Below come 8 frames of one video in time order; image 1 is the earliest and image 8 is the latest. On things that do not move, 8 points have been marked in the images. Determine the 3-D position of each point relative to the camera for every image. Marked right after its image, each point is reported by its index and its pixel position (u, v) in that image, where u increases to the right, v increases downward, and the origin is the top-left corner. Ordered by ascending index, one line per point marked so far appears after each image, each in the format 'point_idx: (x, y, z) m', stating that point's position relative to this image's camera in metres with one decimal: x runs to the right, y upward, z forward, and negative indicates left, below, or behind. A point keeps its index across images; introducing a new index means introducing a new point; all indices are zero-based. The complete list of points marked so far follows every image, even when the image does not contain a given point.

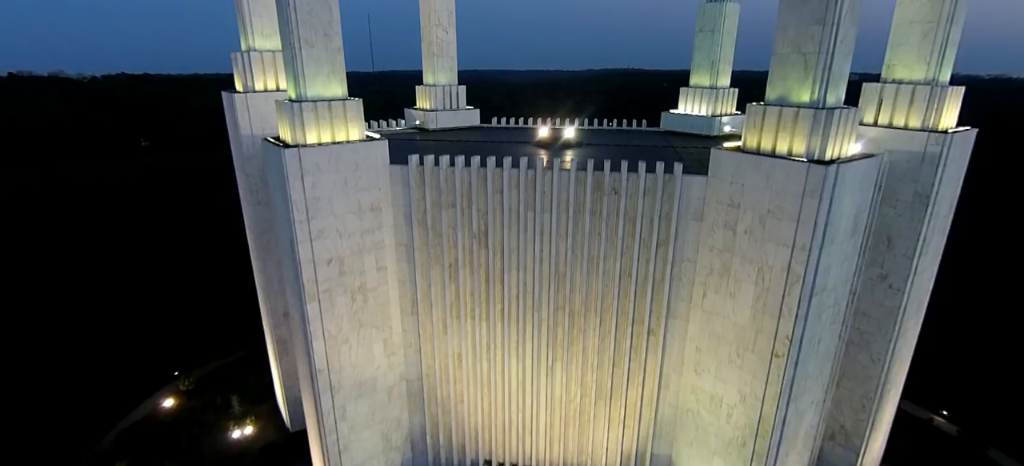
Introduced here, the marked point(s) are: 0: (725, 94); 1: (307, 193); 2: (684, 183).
0: (+5.4, +3.5, +12.3) m
1: (-3.1, +0.6, +7.3) m
2: (+2.6, +0.8, +7.3) m
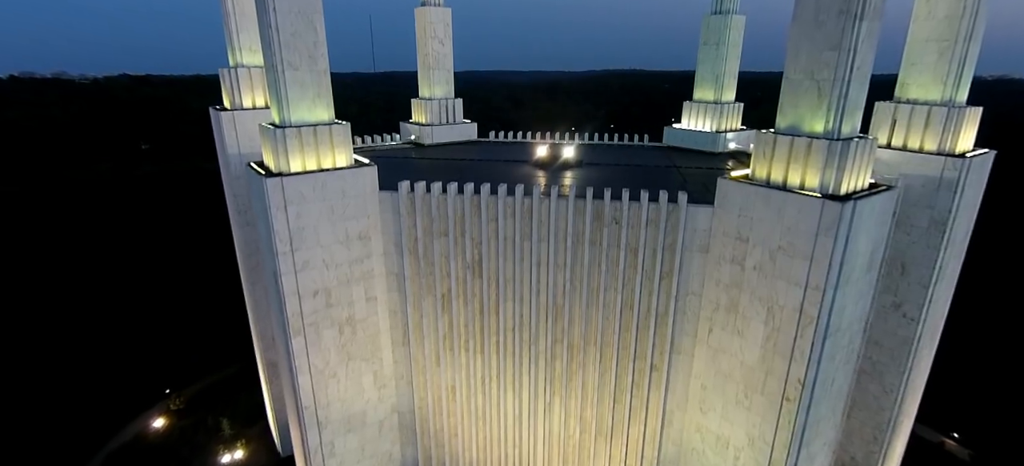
0: (+5.4, +3.1, +11.9) m
1: (-3.2, +0.1, +7.0) m
2: (+2.6, +0.3, +6.9) m
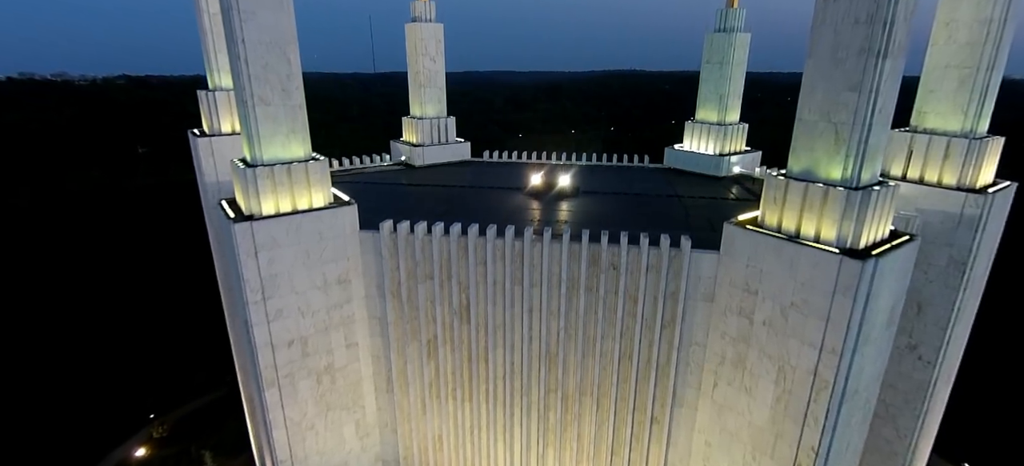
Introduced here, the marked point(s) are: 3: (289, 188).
0: (+5.2, +2.4, +11.4) m
1: (-3.3, -0.5, +6.4) m
2: (+2.4, -0.4, +6.4) m
3: (-3.1, +0.6, +6.7) m
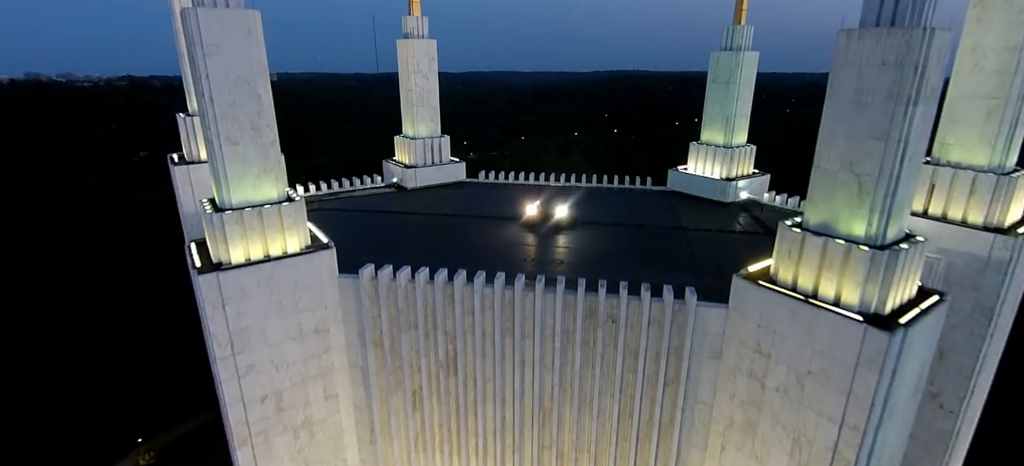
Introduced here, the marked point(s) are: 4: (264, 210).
0: (+5.1, +1.8, +10.8) m
1: (-3.5, -1.1, +5.9) m
2: (+2.3, -1.0, +5.9) m
3: (-3.2, 0.0, +6.2) m
4: (-3.1, +0.3, +6.1) m
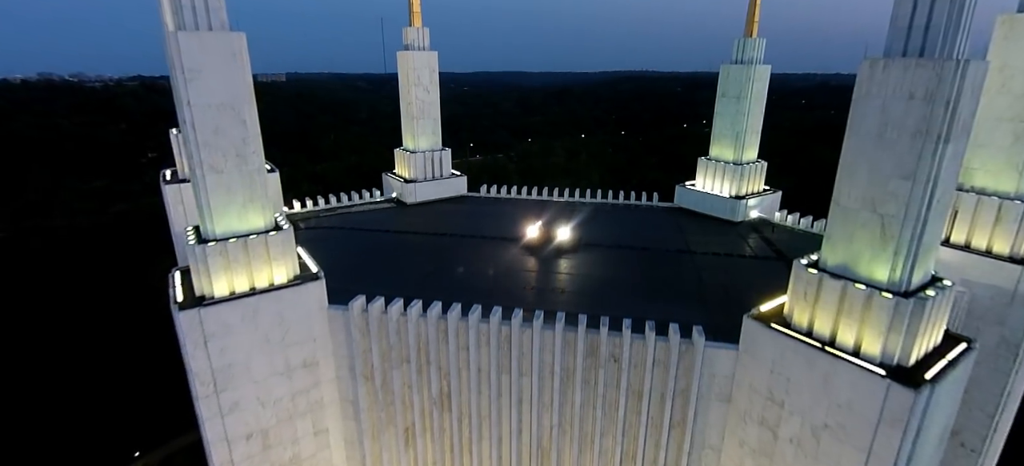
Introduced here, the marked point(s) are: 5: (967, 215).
0: (+5.2, +1.3, +10.4) m
1: (-3.5, -1.5, +5.7) m
2: (+2.2, -1.4, +5.5) m
3: (-3.2, -0.4, +5.9) m
4: (-3.2, -0.1, +5.8) m
5: (+6.8, +0.3, +7.1) m
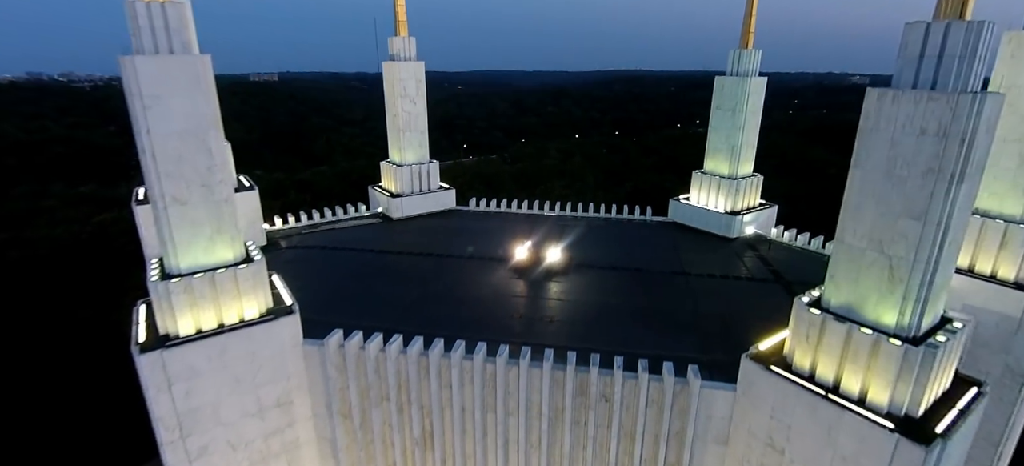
0: (+5.0, +1.0, +10.2) m
1: (-3.7, -1.9, +5.3) m
2: (+2.1, -1.8, +5.2) m
3: (-3.4, -0.8, +5.5) m
4: (-3.3, -0.5, +5.5) m
5: (+6.6, -0.1, +6.9) m
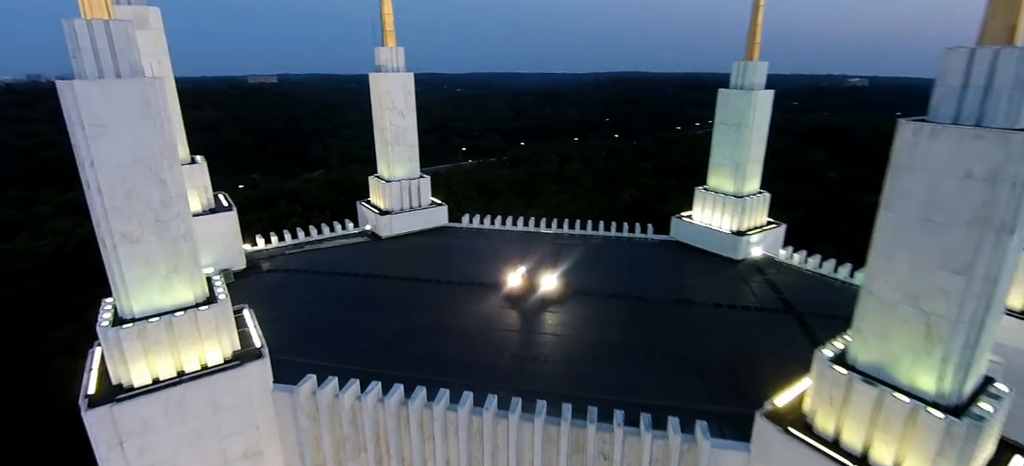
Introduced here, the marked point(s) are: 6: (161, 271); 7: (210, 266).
0: (+4.8, +0.6, +9.6) m
1: (-3.8, -2.3, +4.8) m
2: (+1.9, -2.2, +4.7) m
3: (-3.5, -1.2, +5.0) m
4: (-3.5, -0.9, +4.9) m
5: (+6.4, -0.5, +6.4) m
6: (-3.6, -0.4, +5.0) m
7: (-5.4, -0.6, +8.7) m
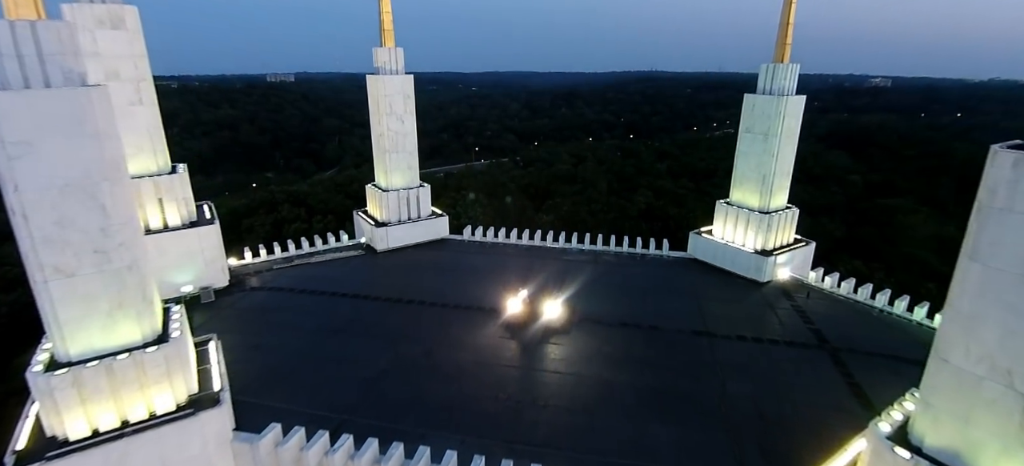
0: (+4.9, +0.2, +8.8) m
1: (-3.9, -2.6, +4.2) m
2: (+1.8, -2.5, +3.9) m
3: (-3.6, -1.5, +4.4) m
4: (-3.5, -1.2, +4.3) m
5: (+6.4, -0.9, +5.5) m
6: (-3.7, -0.7, +4.3) m
7: (-5.4, -0.8, +8.1) m
